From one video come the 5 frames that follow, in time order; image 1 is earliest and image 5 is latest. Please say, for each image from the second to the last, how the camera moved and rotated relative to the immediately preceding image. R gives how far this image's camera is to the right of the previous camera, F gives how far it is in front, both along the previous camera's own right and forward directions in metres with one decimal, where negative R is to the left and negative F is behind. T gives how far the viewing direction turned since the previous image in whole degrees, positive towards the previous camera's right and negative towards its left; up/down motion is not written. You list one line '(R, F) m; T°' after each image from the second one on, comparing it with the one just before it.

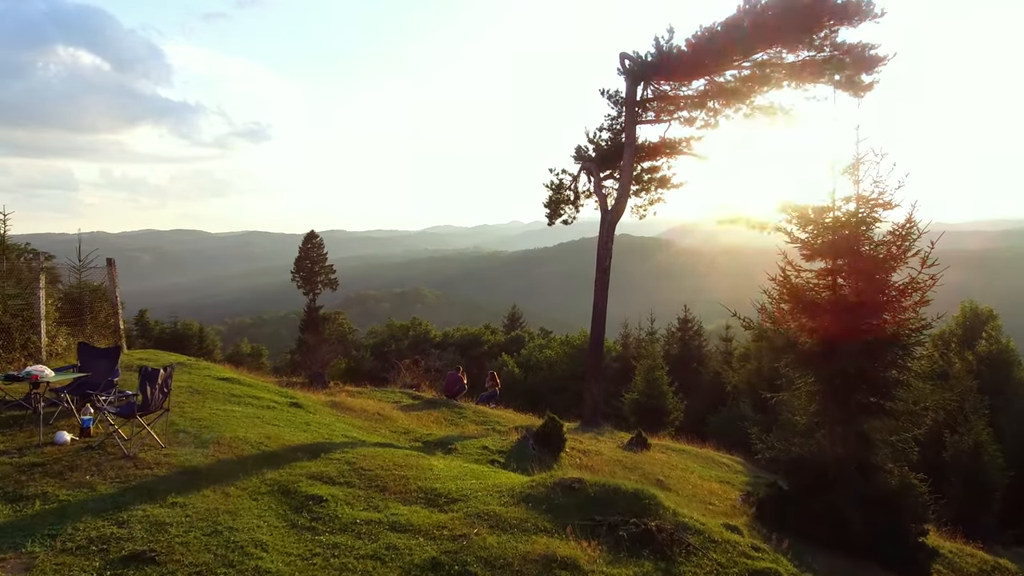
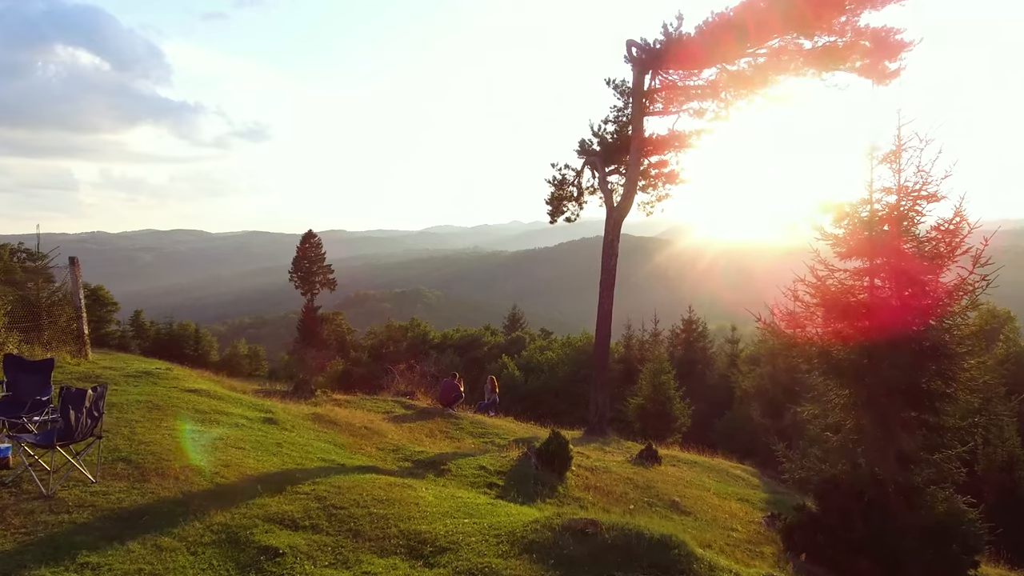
(0.0, +0.9) m; 0°
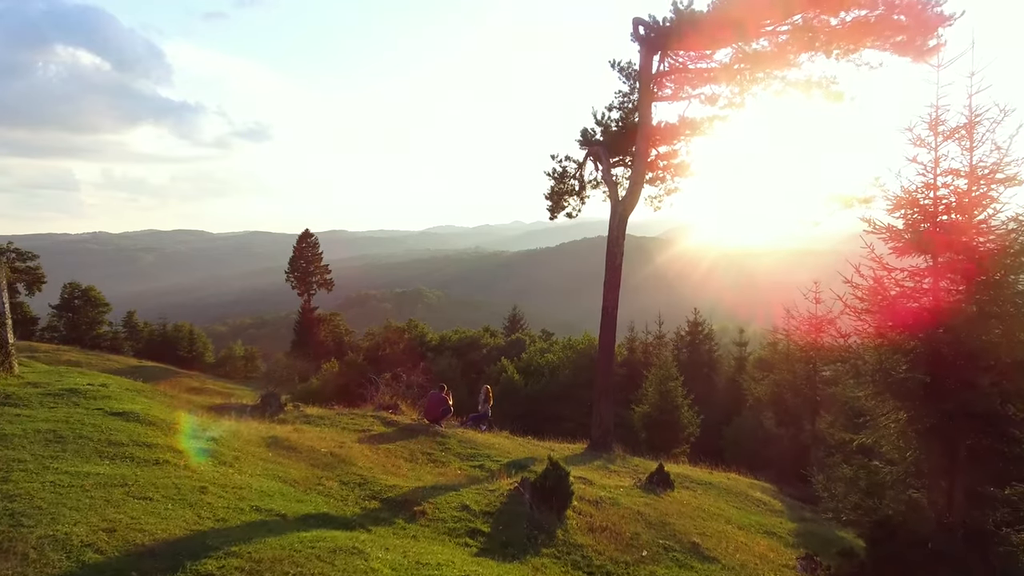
(+0.1, +1.4) m; 0°
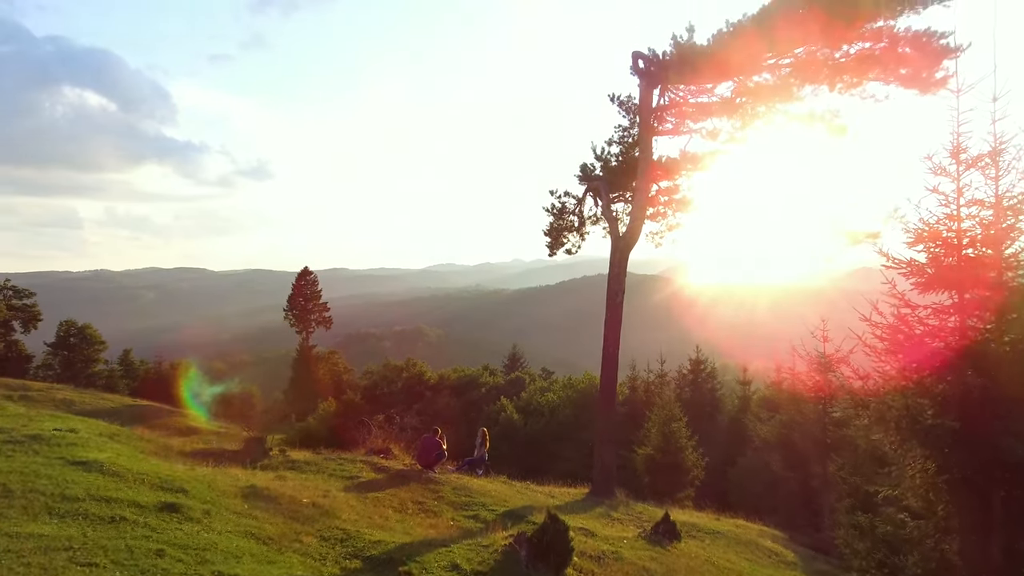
(0.0, +0.4) m; 0°
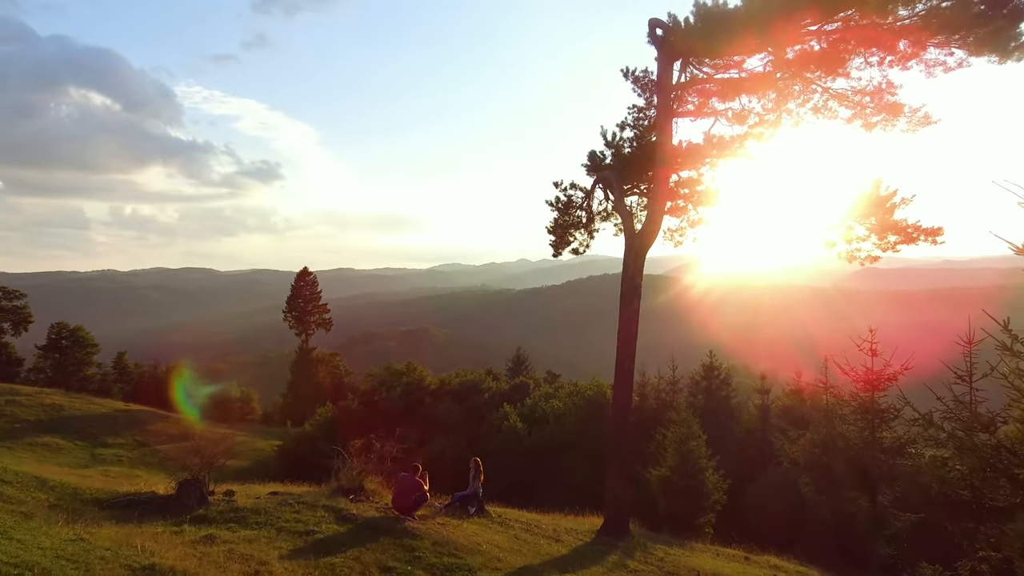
(+0.2, +1.9) m; 0°
